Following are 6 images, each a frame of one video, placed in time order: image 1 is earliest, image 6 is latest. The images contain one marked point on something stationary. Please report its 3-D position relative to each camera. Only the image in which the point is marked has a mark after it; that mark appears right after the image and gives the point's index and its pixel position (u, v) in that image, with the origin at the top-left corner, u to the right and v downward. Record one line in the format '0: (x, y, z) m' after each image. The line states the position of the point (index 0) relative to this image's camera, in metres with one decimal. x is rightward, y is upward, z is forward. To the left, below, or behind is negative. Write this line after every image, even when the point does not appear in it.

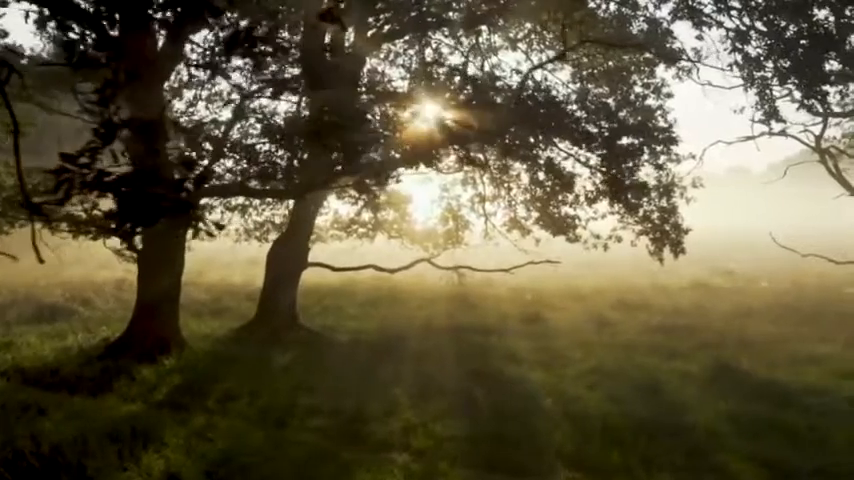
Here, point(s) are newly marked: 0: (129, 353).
0: (-5.3, -2.0, +15.6) m
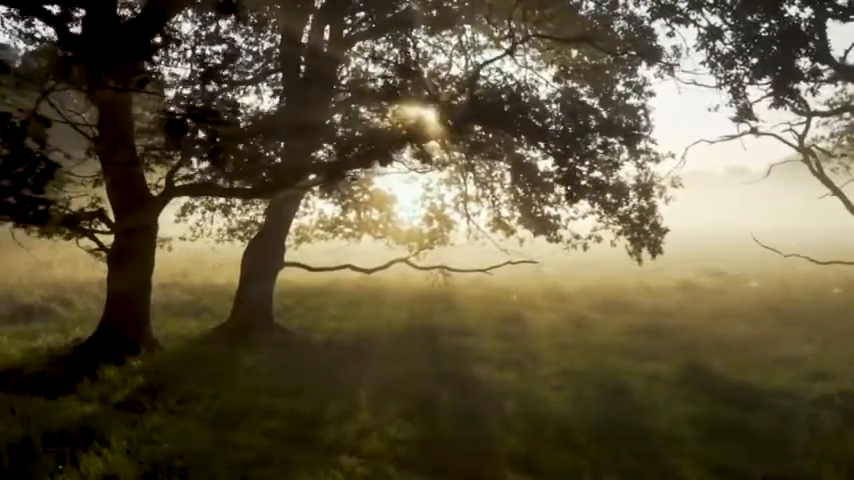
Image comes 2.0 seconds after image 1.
0: (-5.8, -2.0, +15.5) m
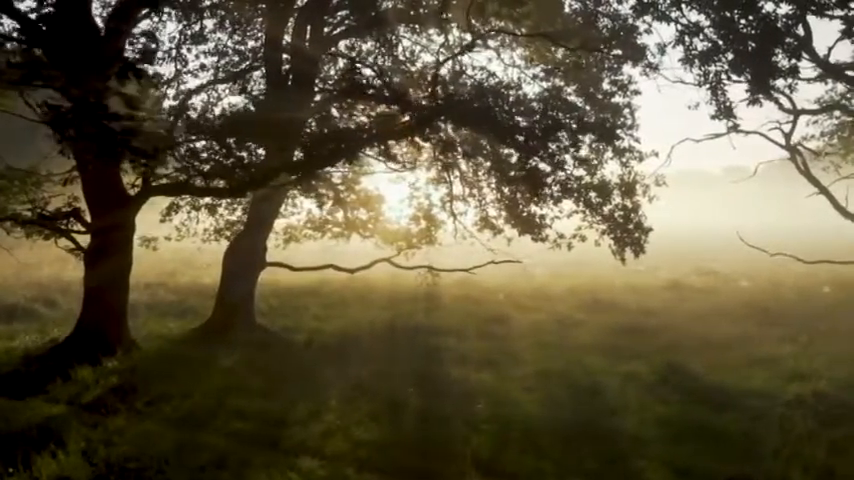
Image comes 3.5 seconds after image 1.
0: (-6.2, -2.0, +15.4) m
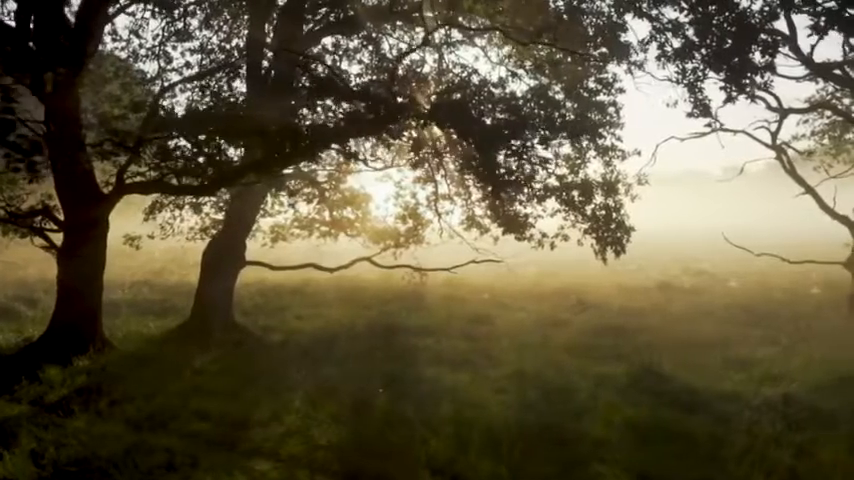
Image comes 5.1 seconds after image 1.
0: (-6.6, -1.9, +15.2) m
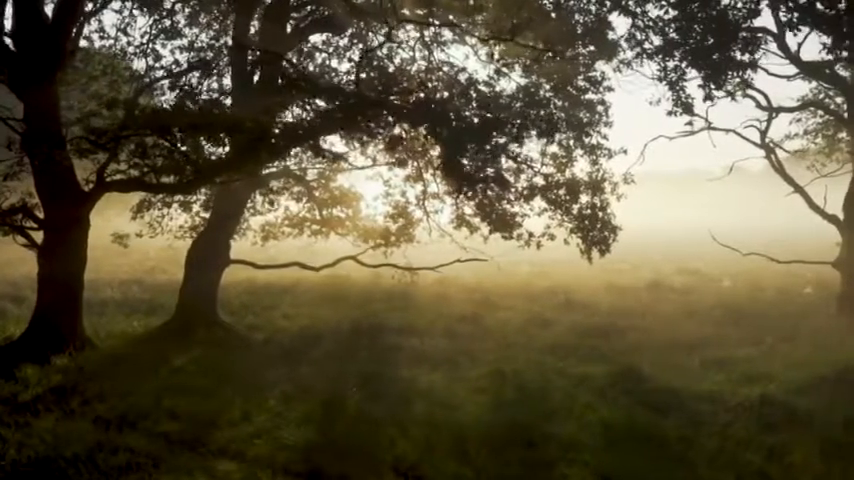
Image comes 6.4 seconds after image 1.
0: (-6.9, -1.9, +15.1) m
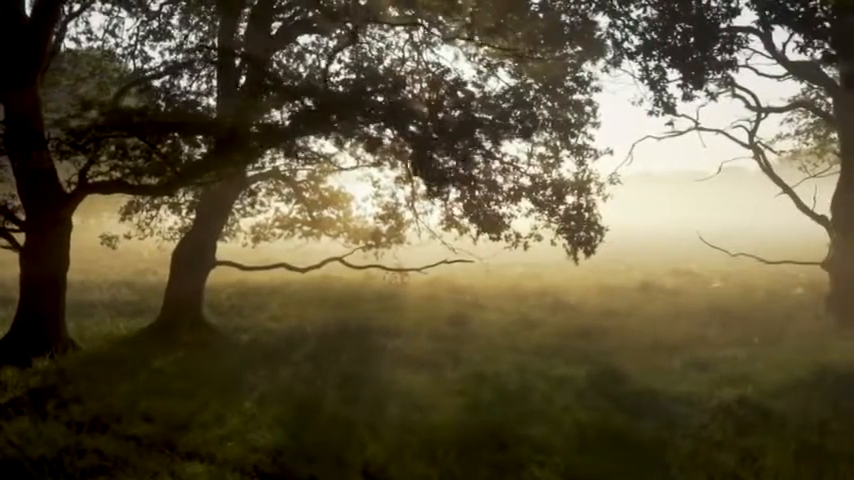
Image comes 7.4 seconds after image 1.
0: (-7.2, -1.9, +15.1) m
